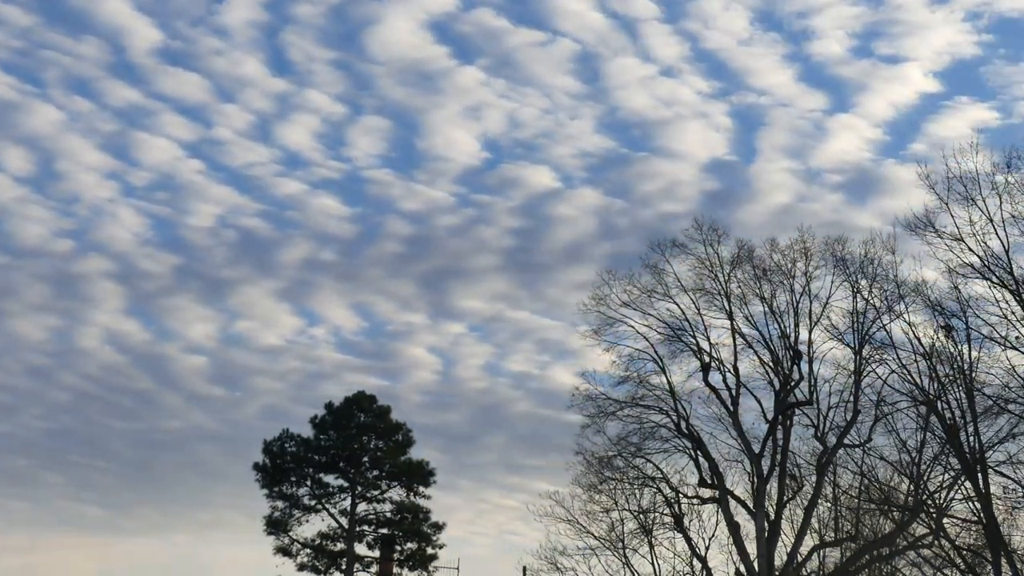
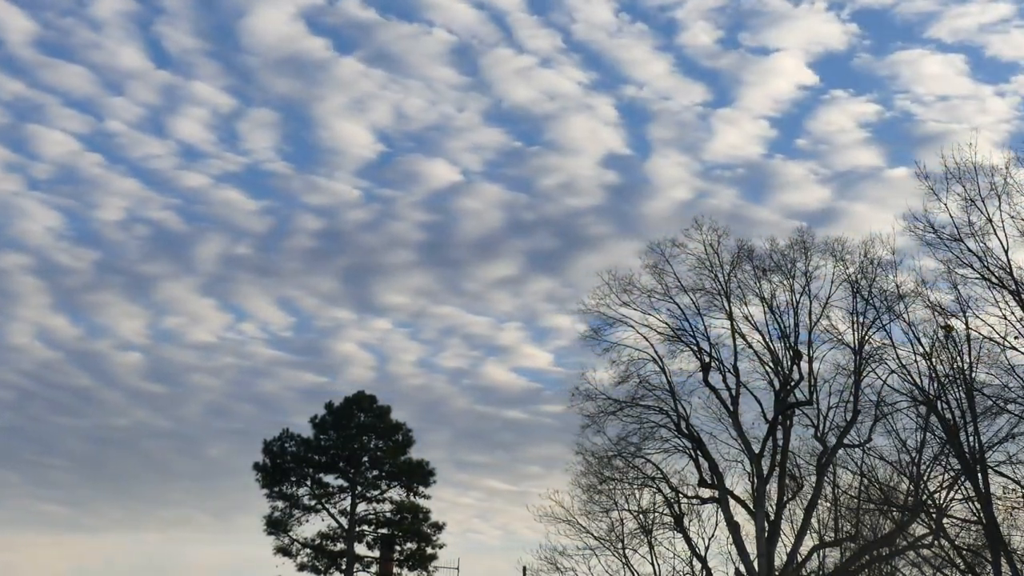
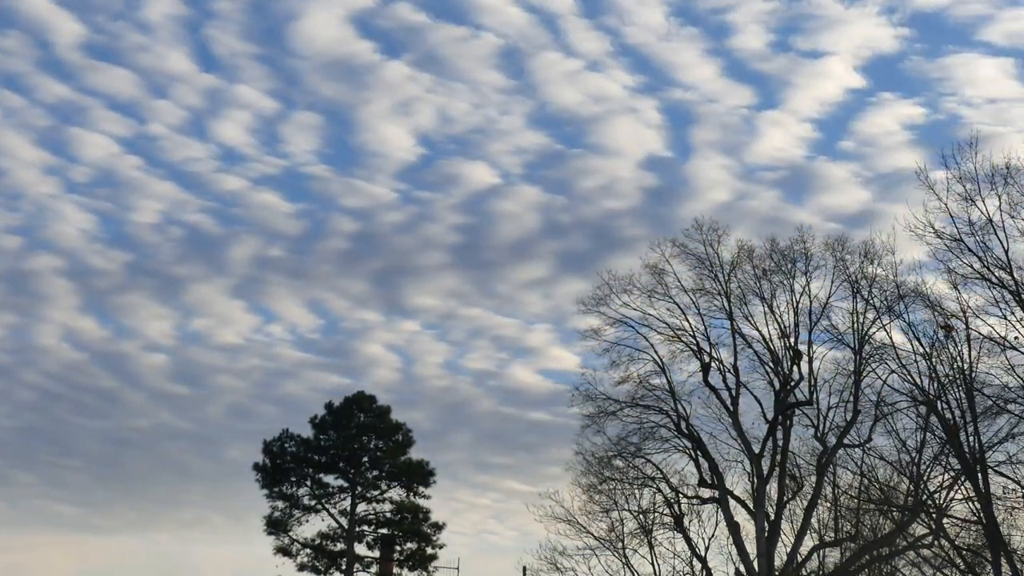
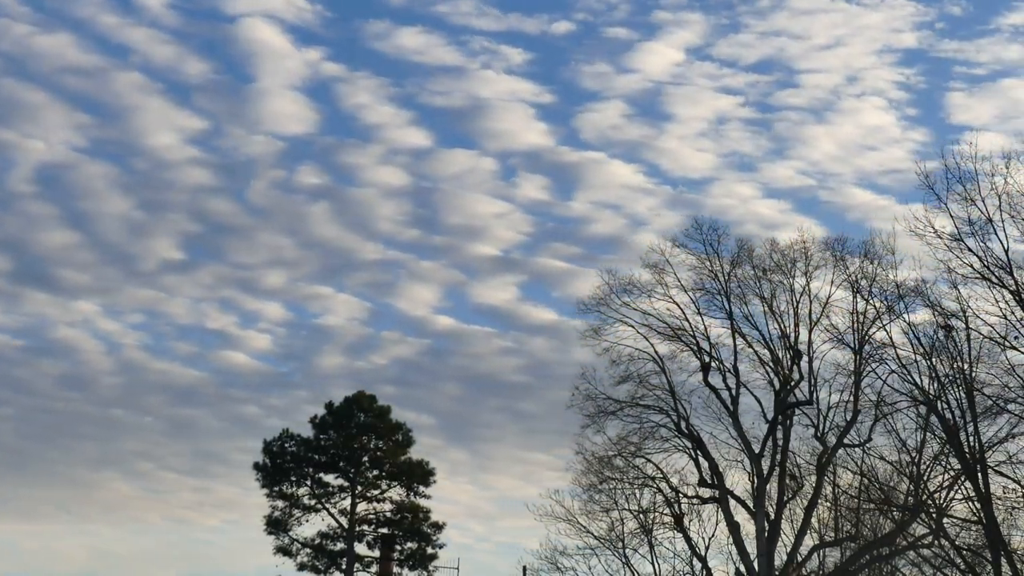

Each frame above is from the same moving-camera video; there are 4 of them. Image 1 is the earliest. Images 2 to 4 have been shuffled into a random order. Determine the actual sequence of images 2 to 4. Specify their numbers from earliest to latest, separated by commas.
3, 2, 4
